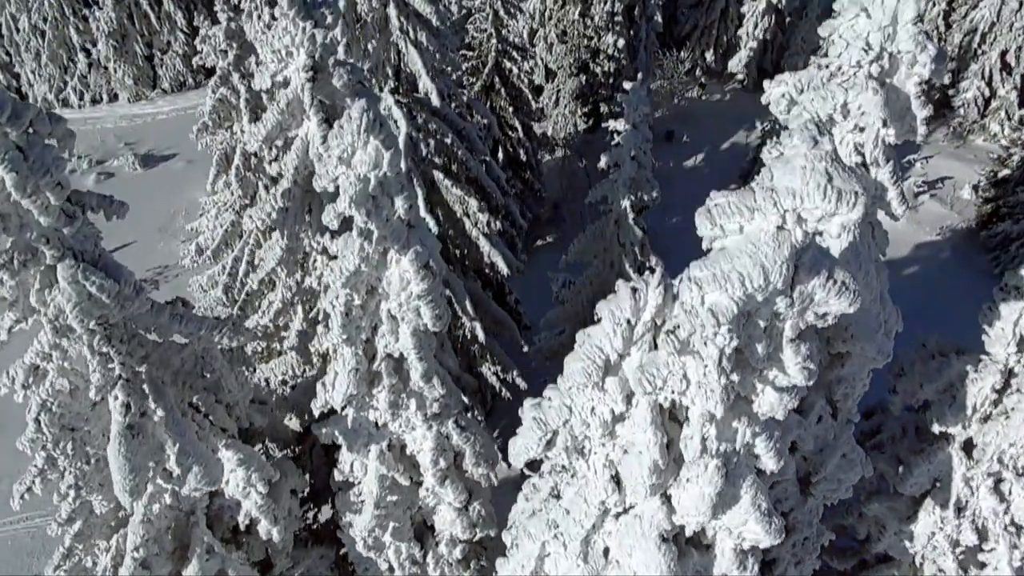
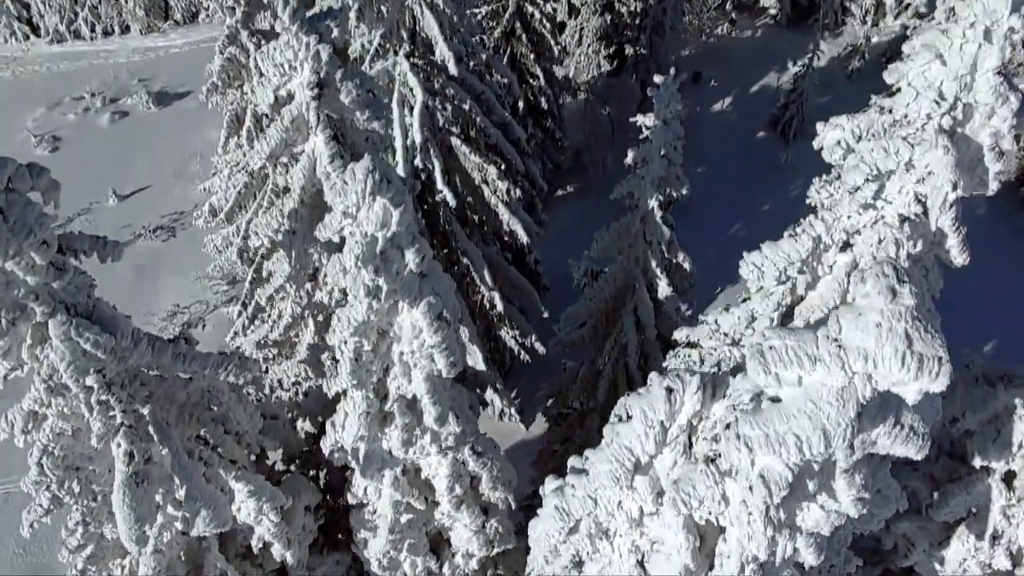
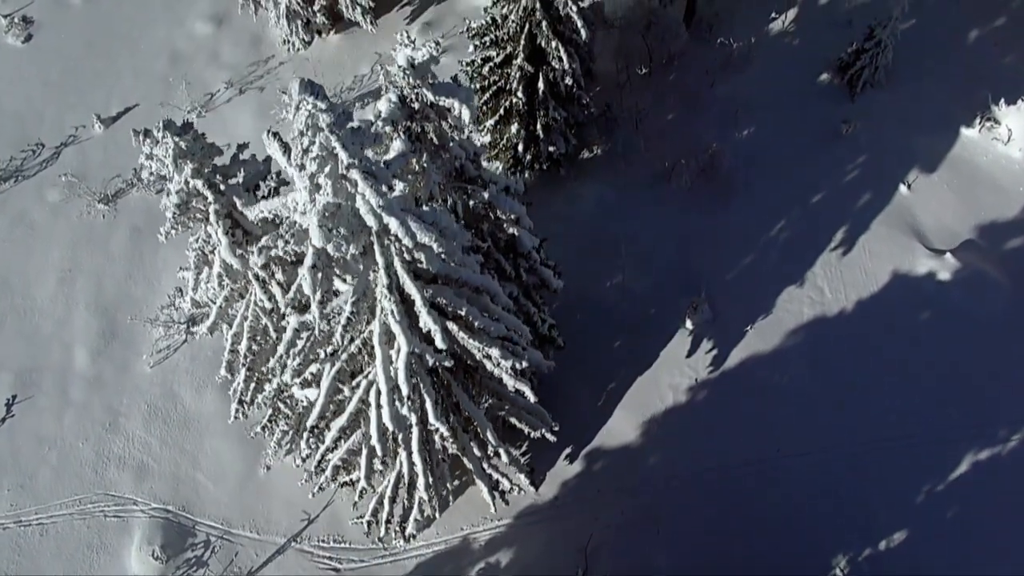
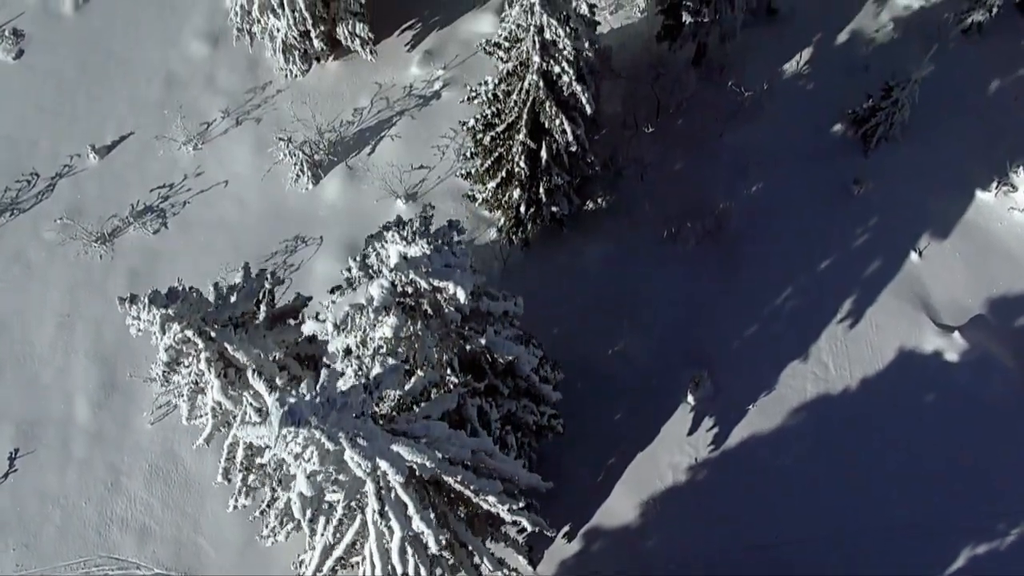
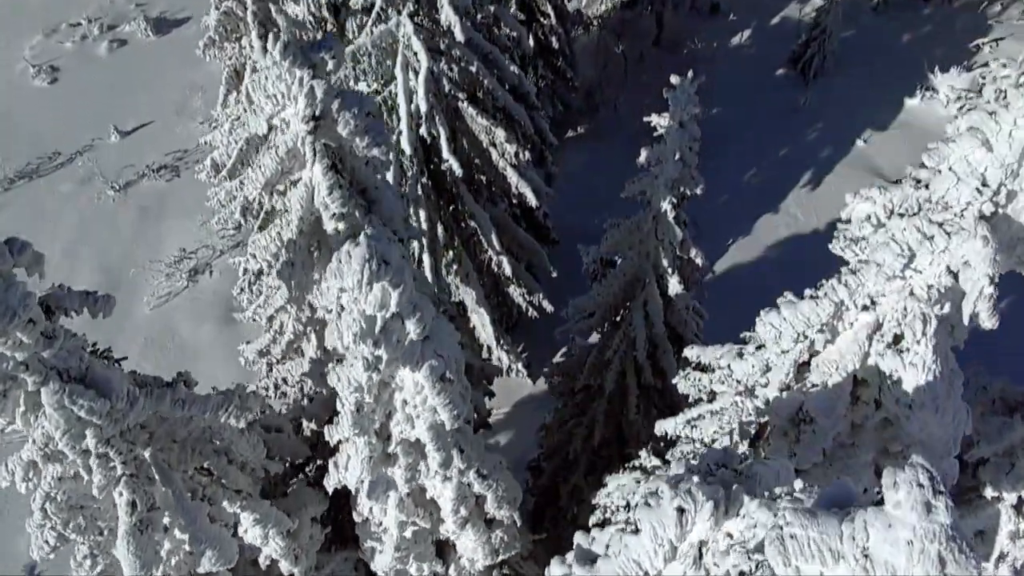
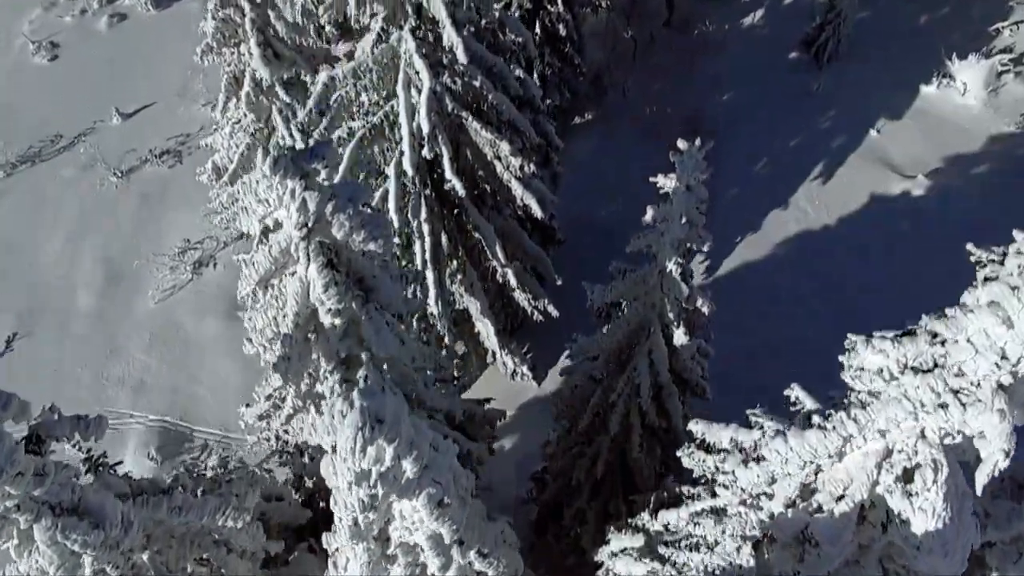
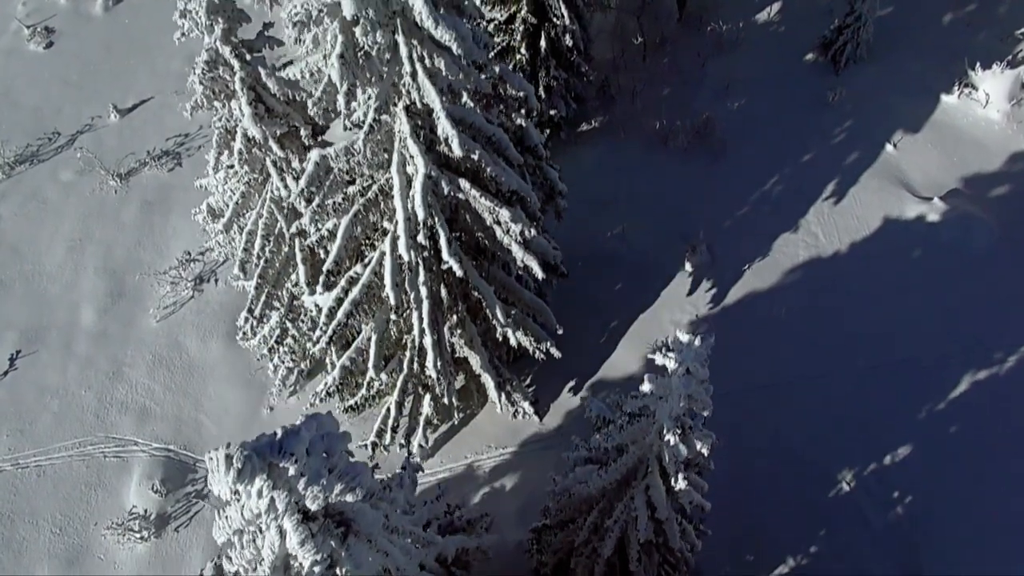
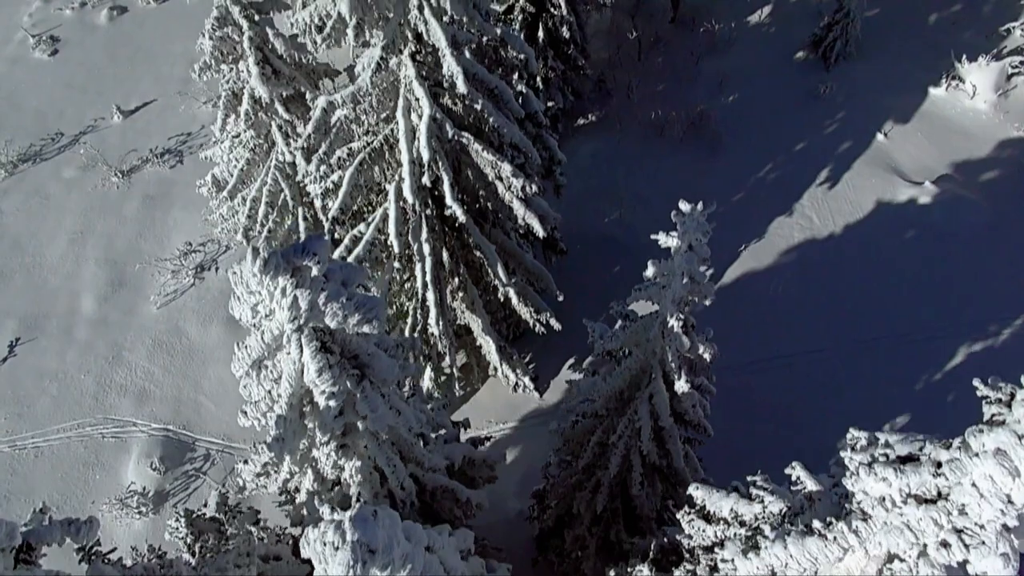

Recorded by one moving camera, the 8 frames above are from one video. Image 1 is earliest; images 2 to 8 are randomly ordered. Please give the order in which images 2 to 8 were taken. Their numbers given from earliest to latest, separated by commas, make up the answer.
2, 5, 6, 8, 7, 3, 4
